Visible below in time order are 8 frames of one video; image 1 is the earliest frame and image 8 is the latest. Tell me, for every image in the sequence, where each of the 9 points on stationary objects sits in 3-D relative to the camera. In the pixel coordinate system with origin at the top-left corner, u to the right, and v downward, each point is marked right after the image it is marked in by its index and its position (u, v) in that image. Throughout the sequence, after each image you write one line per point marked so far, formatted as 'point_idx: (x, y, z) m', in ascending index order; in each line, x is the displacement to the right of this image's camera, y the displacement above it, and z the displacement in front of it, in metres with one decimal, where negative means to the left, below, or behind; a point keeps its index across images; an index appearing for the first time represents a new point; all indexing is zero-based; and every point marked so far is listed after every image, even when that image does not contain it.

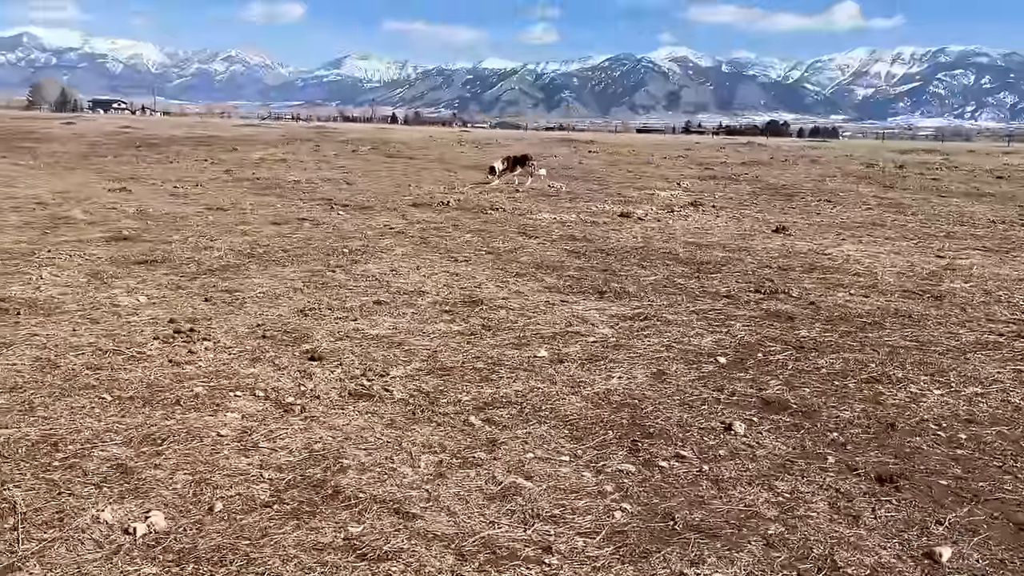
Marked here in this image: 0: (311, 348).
0: (-1.6, -0.5, +6.8) m
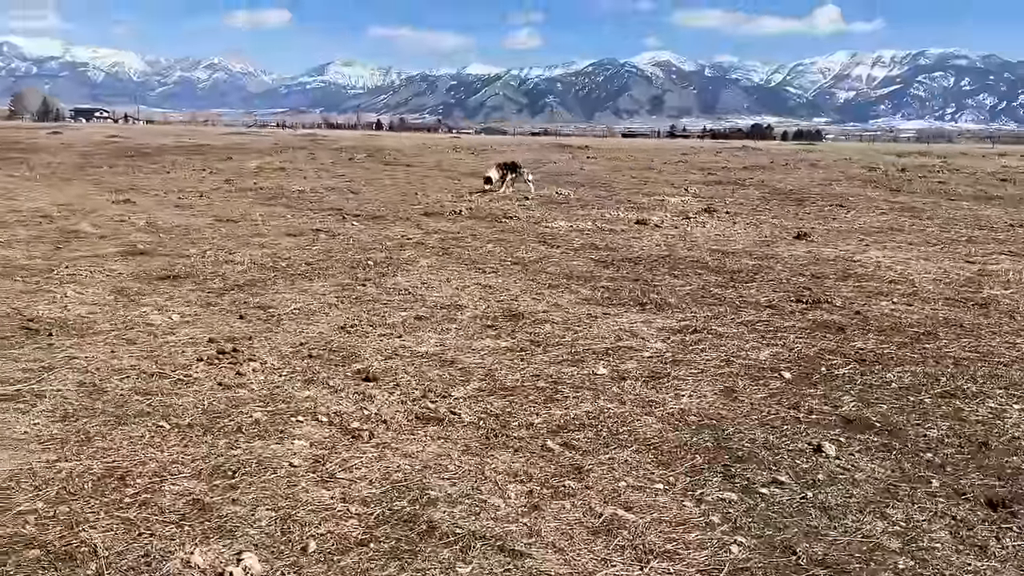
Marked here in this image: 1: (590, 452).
0: (-1.1, -0.6, +6.6) m
1: (+0.4, -0.9, +4.9) m
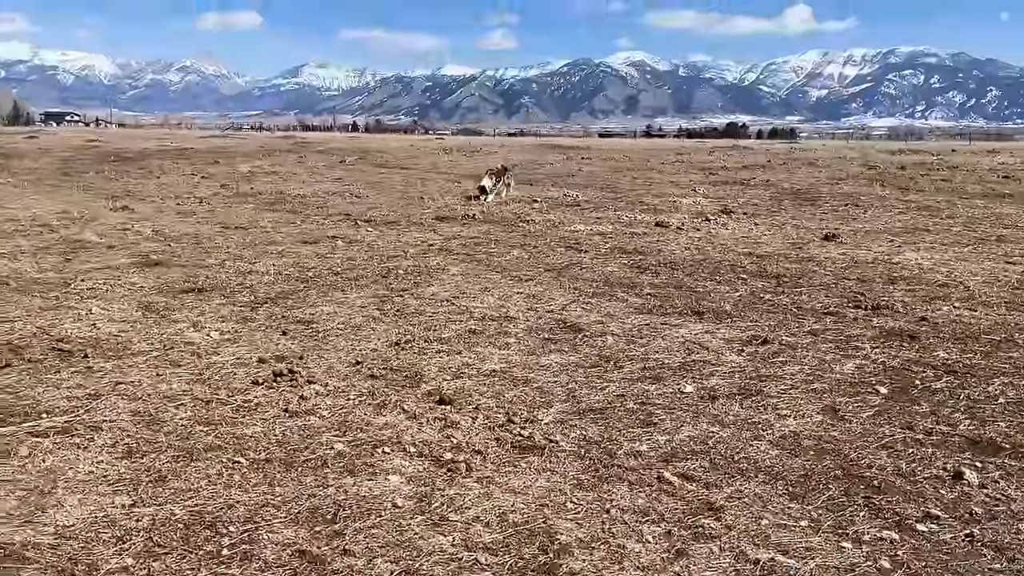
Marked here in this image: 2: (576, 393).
0: (-0.6, -0.7, +6.1) m
1: (+1.0, -1.0, +4.5) m
2: (+0.4, -0.7, +6.0) m
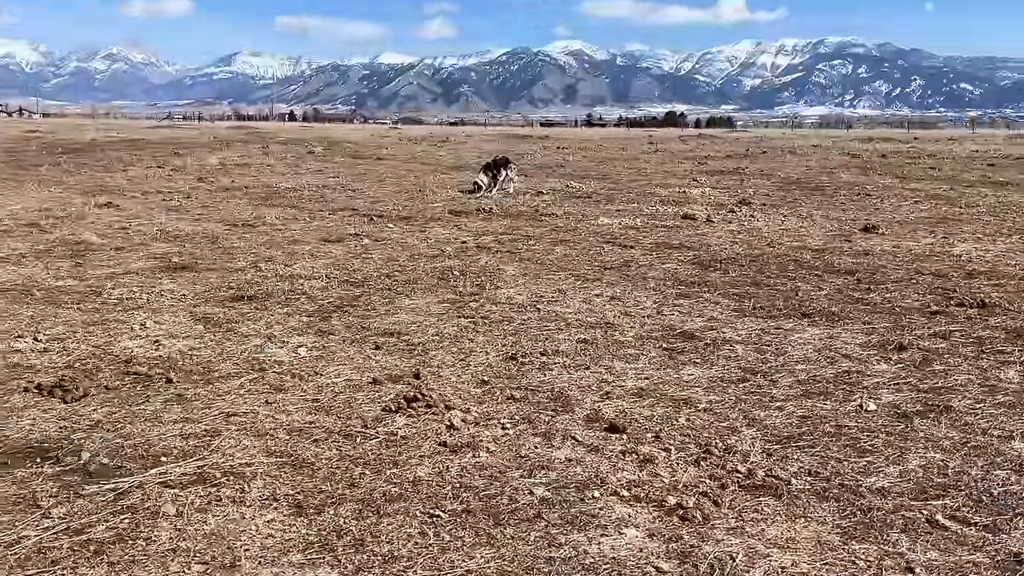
0: (+0.5, -0.8, +5.4) m
1: (+2.2, -1.1, +3.9) m
2: (+1.5, -0.8, +5.4) m
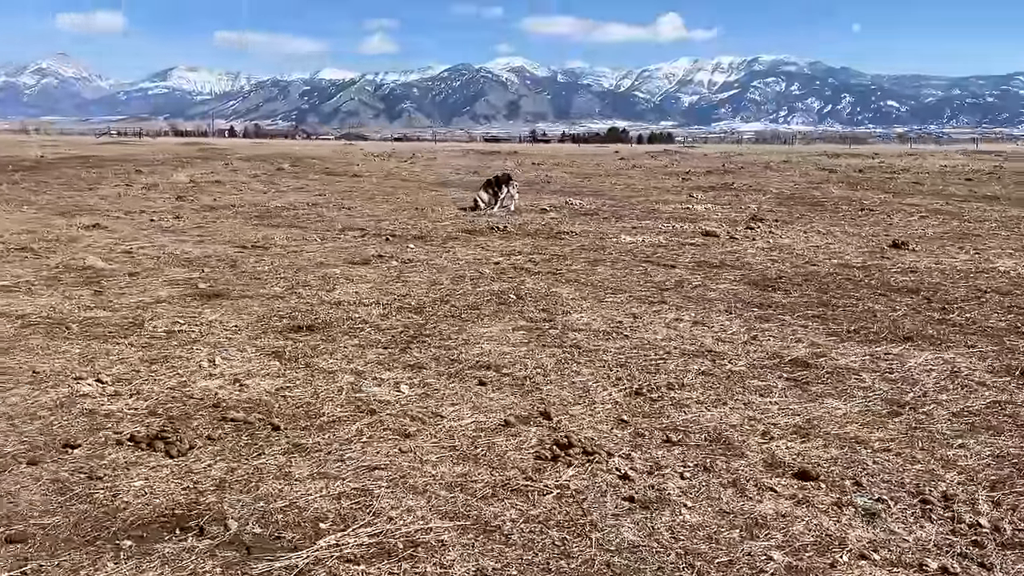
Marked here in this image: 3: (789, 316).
0: (+1.4, -1.0, +5.0) m
1: (+3.2, -1.2, +3.5) m
2: (+2.4, -1.0, +5.0) m
3: (+2.8, -0.3, +8.9) m
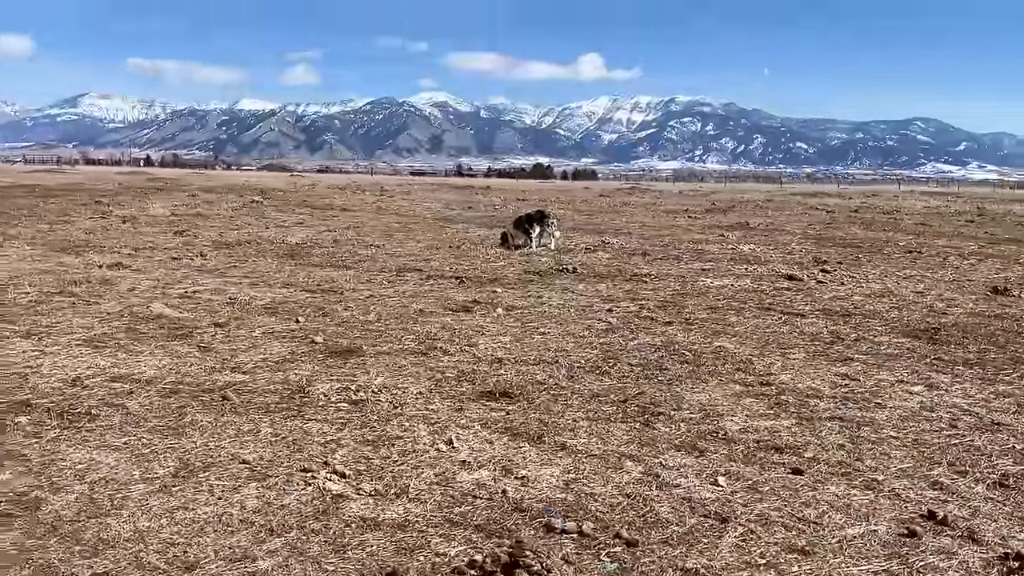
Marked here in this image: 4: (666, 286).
0: (+3.5, -1.3, +4.0) m
1: (+5.4, -1.5, +2.7) m
2: (+4.5, -1.3, +4.1) m
3: (+4.6, -0.8, +8.1) m
4: (+2.5, 0.0, +14.0) m
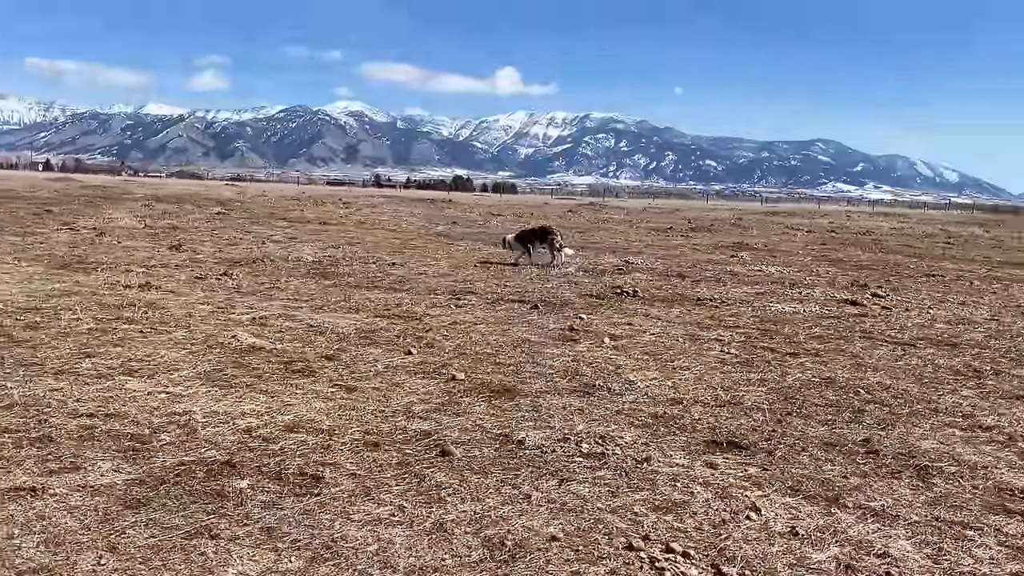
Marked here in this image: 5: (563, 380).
0: (+5.5, -1.6, +3.7) m
1: (+7.4, -1.8, +2.6) m
2: (+6.5, -1.6, +3.9) m
3: (+6.2, -1.2, +7.8) m
4: (+3.6, -0.4, +13.6) m
5: (+0.5, -0.9, +8.5) m
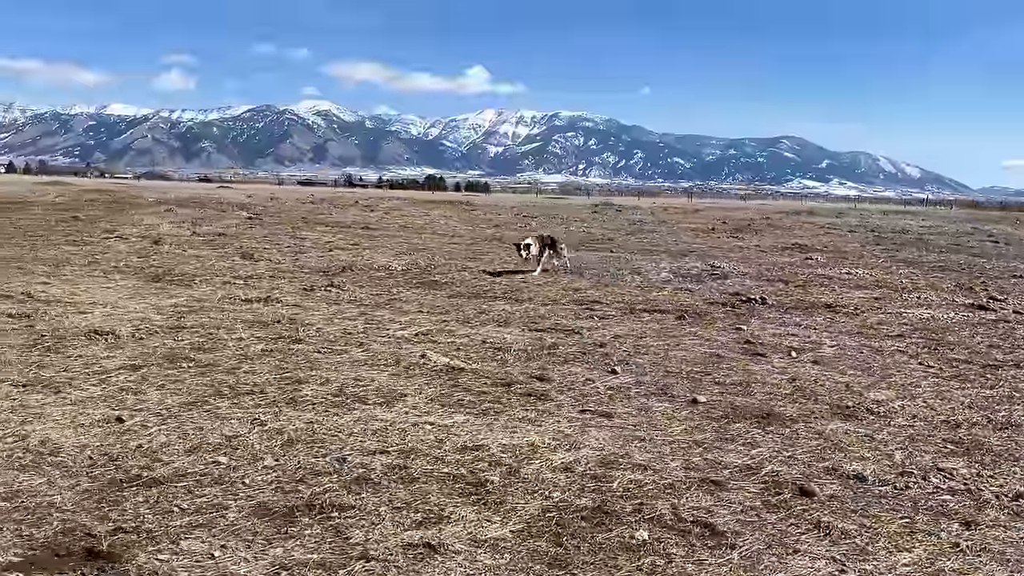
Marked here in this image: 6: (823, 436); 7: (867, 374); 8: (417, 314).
0: (+7.8, -1.7, +3.4) m
1: (+9.8, -1.9, +2.3) m
2: (+8.8, -1.7, +3.6) m
3: (+8.5, -1.3, +7.5) m
4: (+5.7, -0.5, +13.3) m
5: (+2.7, -1.0, +8.1) m
6: (+2.4, -1.2, +6.9) m
7: (+3.8, -0.9, +9.3) m
8: (-1.5, -0.4, +12.9) m
